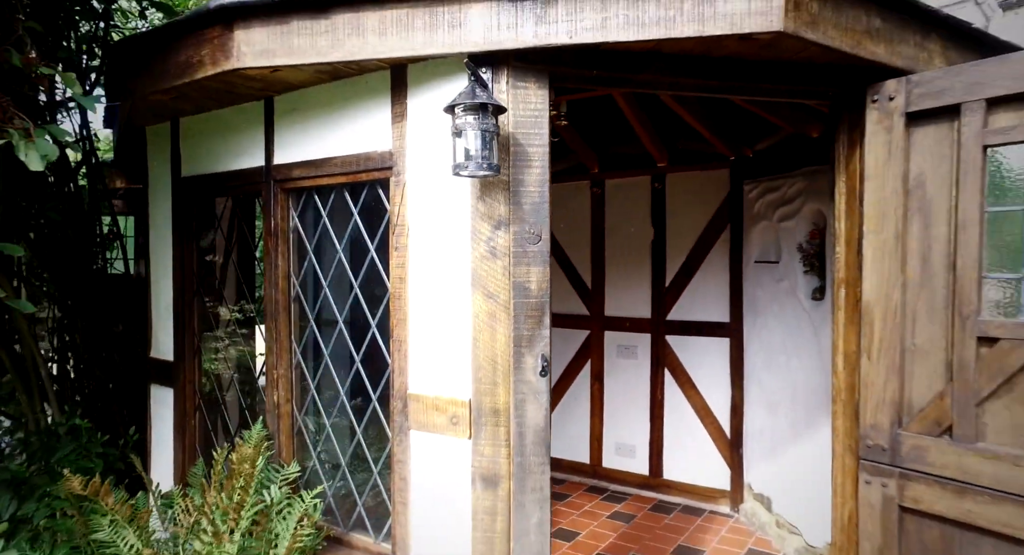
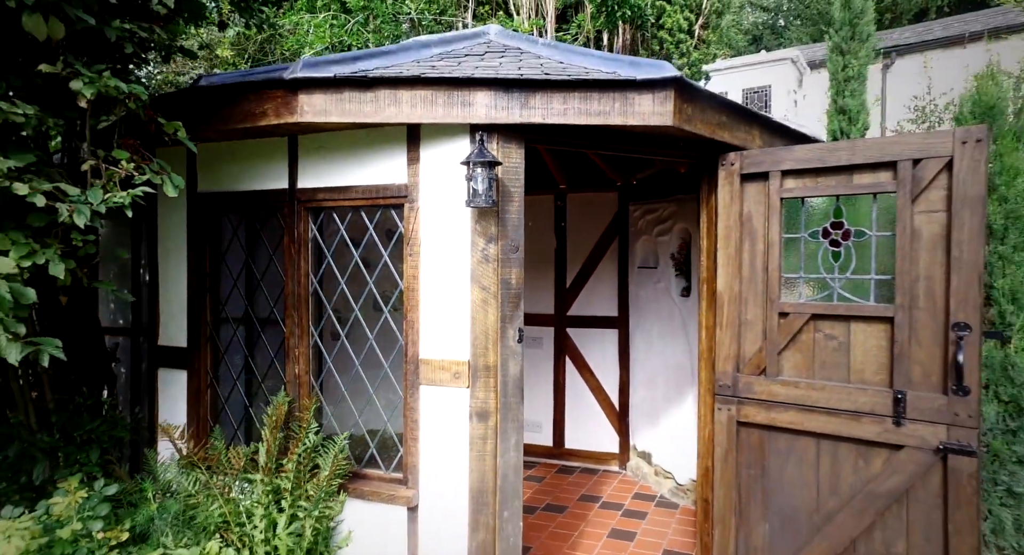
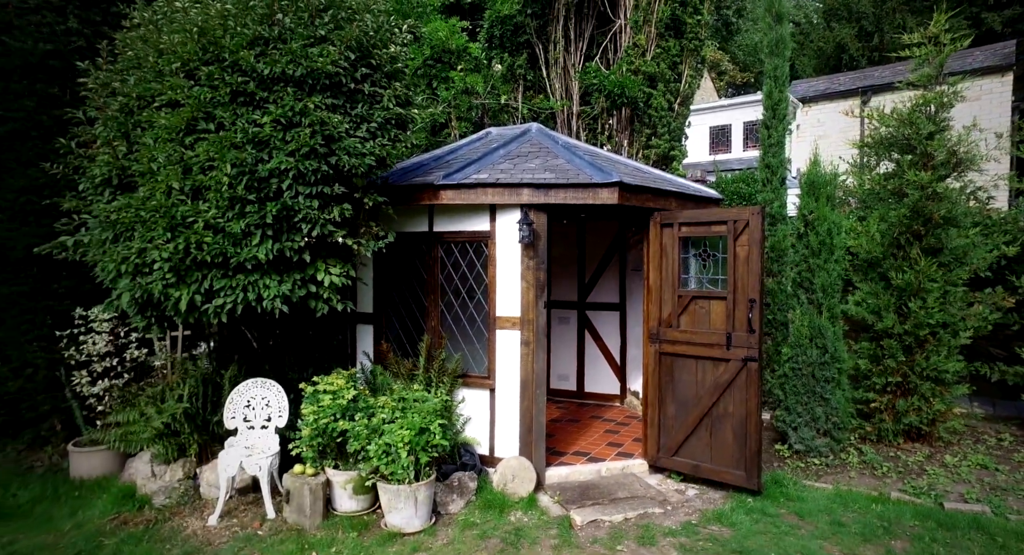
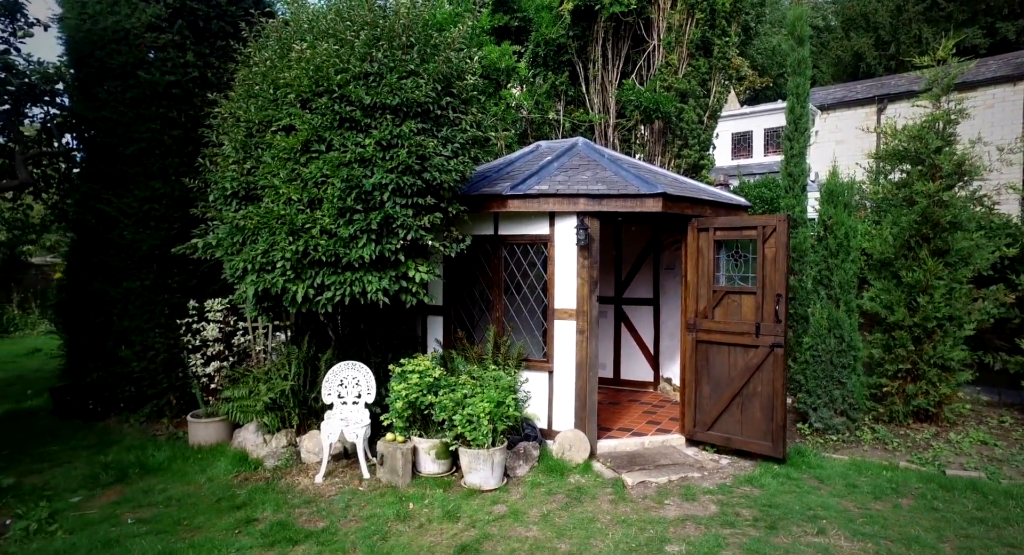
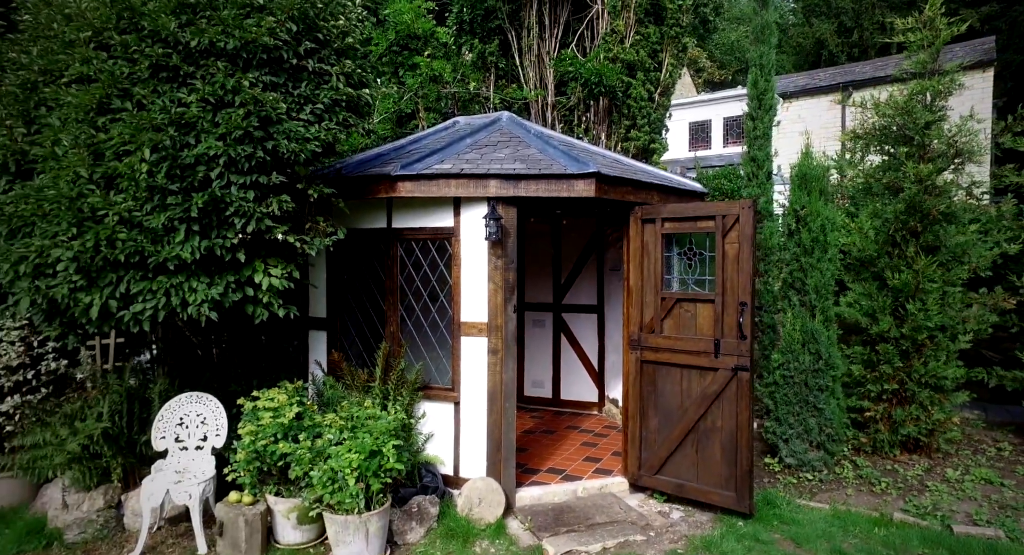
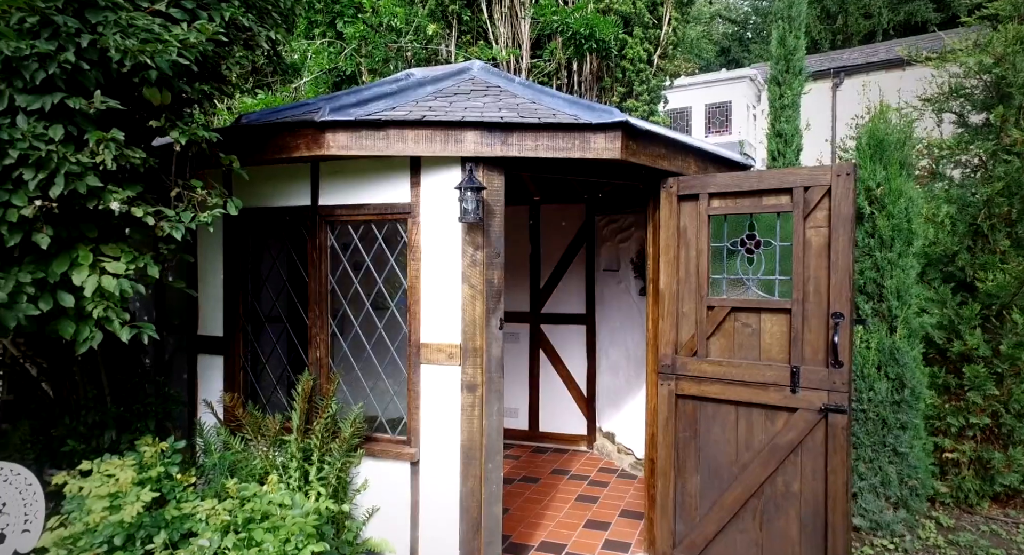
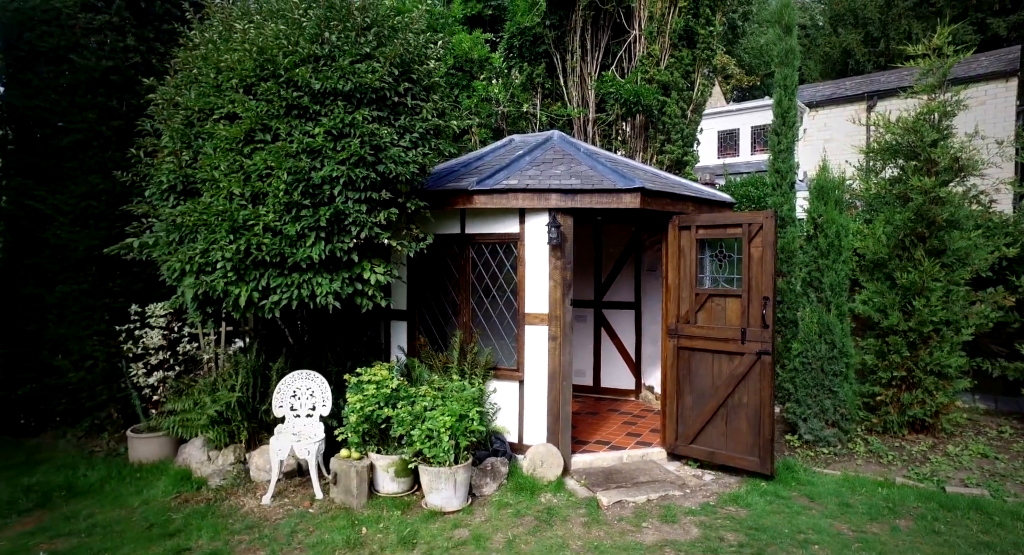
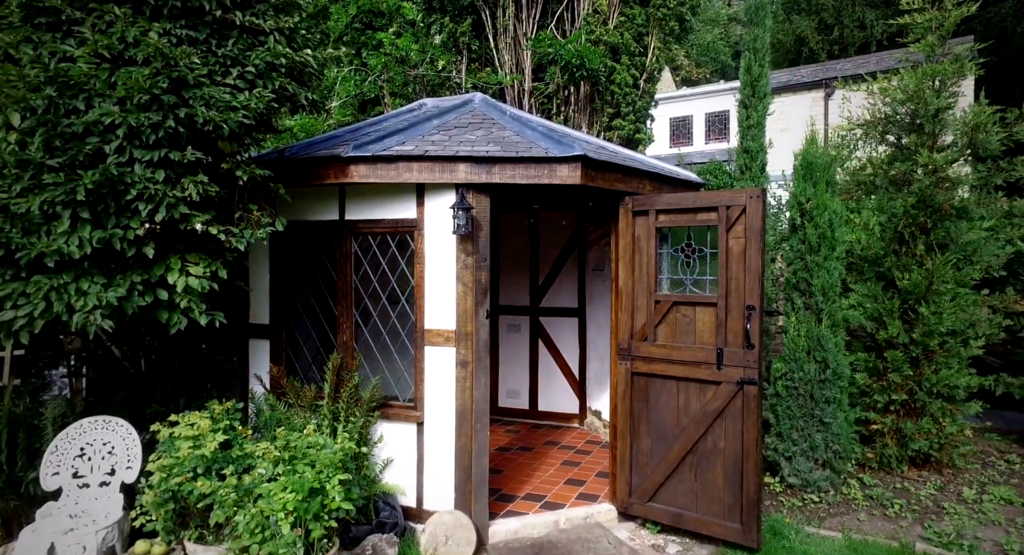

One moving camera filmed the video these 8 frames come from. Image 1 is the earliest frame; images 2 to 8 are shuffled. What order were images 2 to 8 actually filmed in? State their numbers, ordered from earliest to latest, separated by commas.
2, 6, 8, 5, 3, 7, 4
